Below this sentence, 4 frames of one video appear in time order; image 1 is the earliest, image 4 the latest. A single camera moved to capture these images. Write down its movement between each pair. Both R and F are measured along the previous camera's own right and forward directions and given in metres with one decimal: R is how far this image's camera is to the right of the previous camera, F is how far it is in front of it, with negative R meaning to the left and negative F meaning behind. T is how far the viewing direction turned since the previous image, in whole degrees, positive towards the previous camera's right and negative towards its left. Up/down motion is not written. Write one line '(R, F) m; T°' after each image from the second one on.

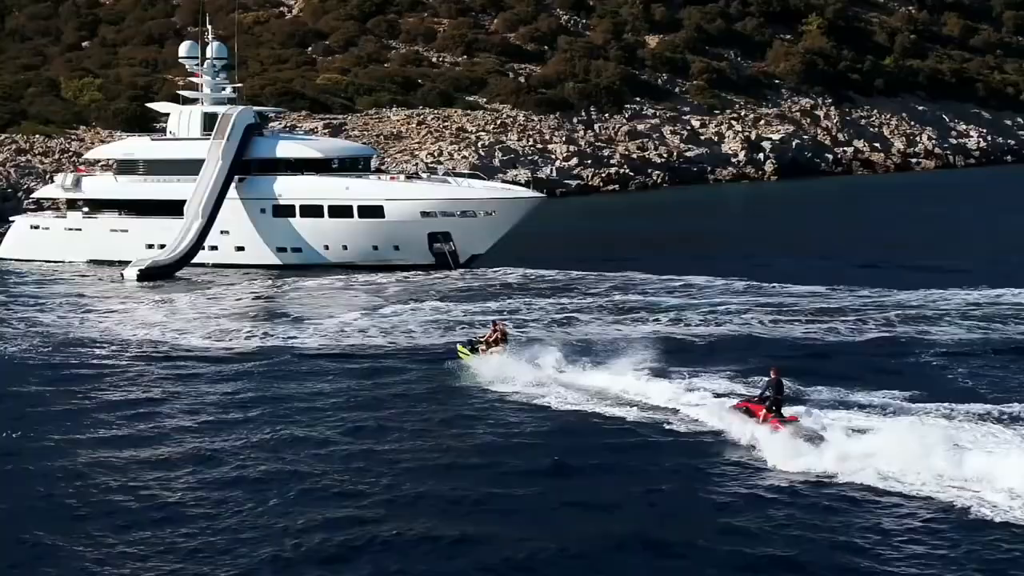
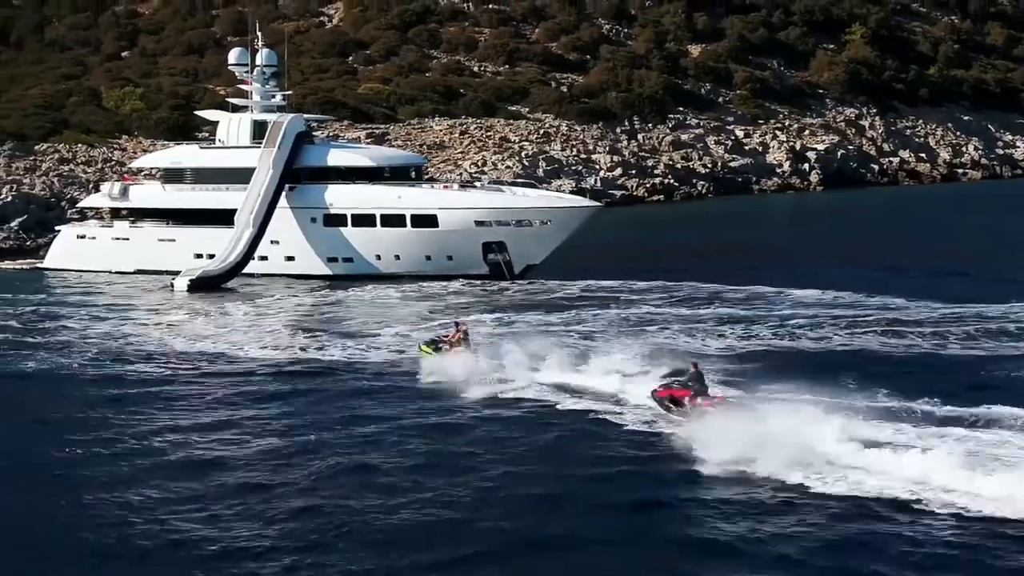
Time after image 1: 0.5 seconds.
(-0.5, +0.8) m; -1°
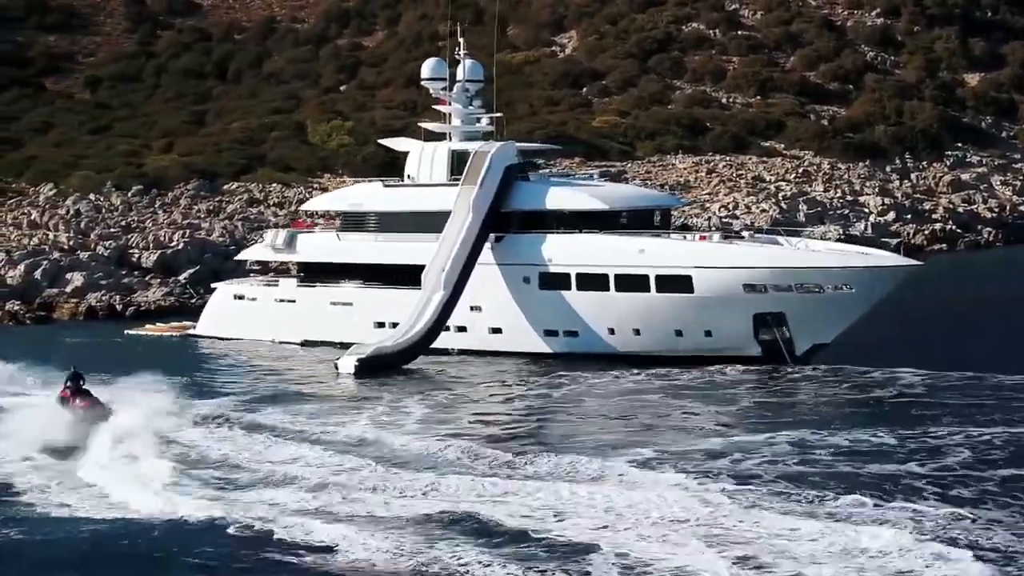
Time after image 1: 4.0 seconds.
(-0.7, +10.1) m; -7°
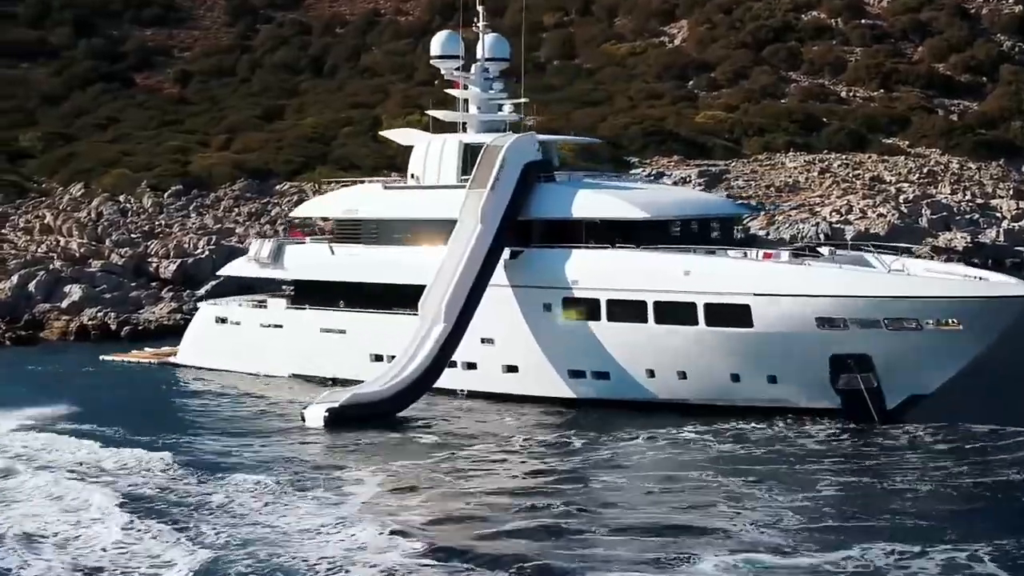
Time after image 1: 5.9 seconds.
(+1.6, +6.3) m; -4°
